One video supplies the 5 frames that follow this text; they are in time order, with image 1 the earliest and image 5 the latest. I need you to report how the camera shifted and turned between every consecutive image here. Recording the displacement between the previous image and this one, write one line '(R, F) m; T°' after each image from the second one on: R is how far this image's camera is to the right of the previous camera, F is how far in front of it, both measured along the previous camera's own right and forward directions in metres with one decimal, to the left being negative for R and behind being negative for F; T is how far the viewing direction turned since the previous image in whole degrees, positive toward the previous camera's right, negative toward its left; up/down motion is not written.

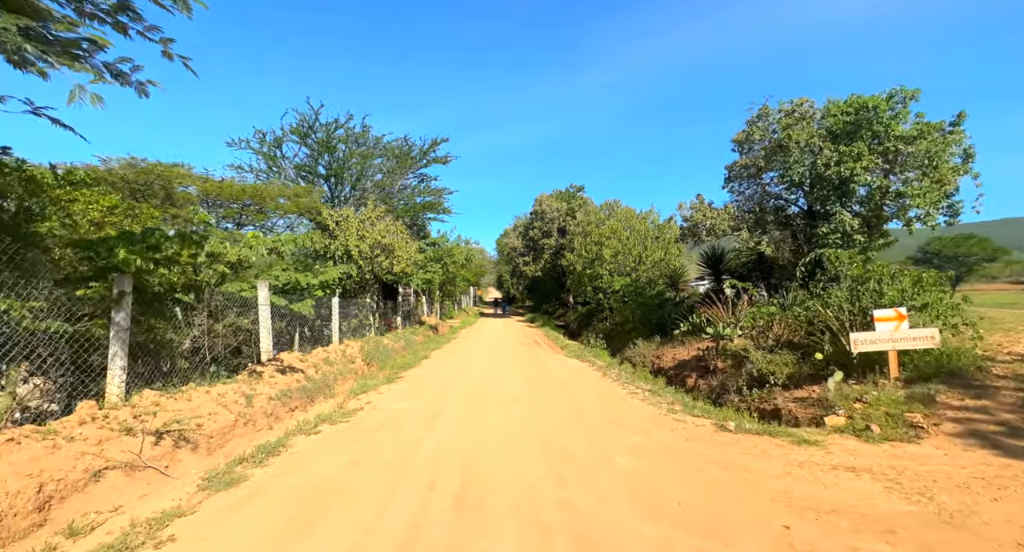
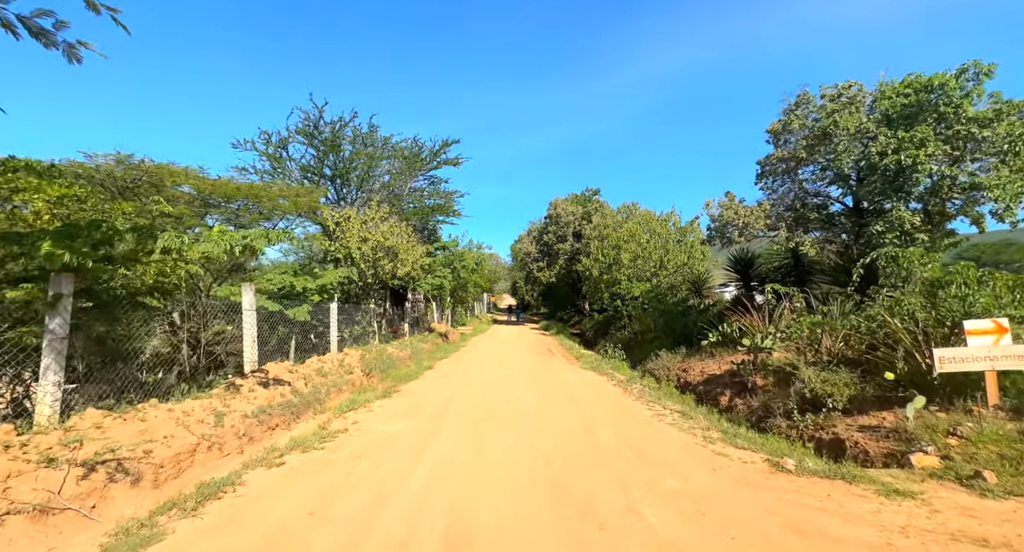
(+0.1, +0.9) m; -2°
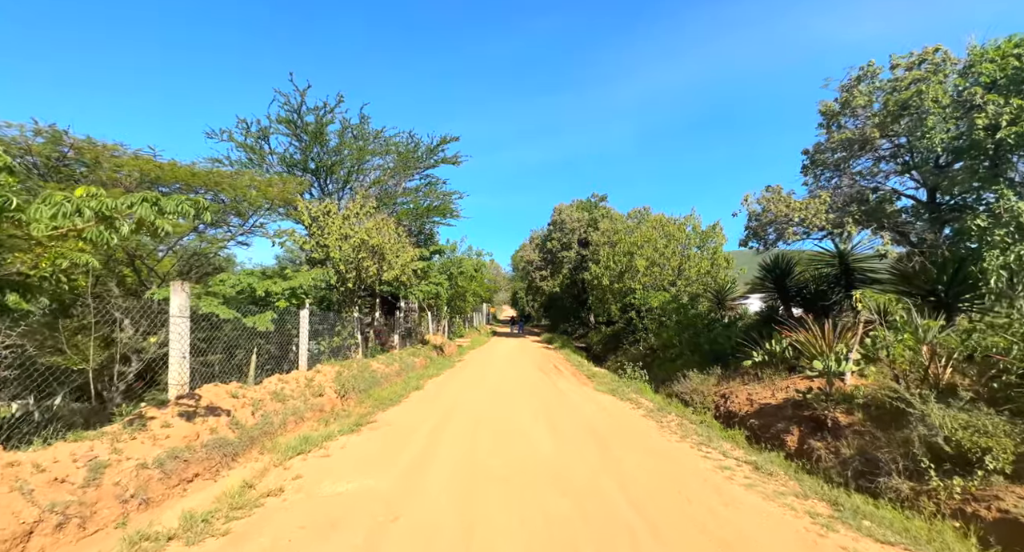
(-0.1, +1.7) m; 0°
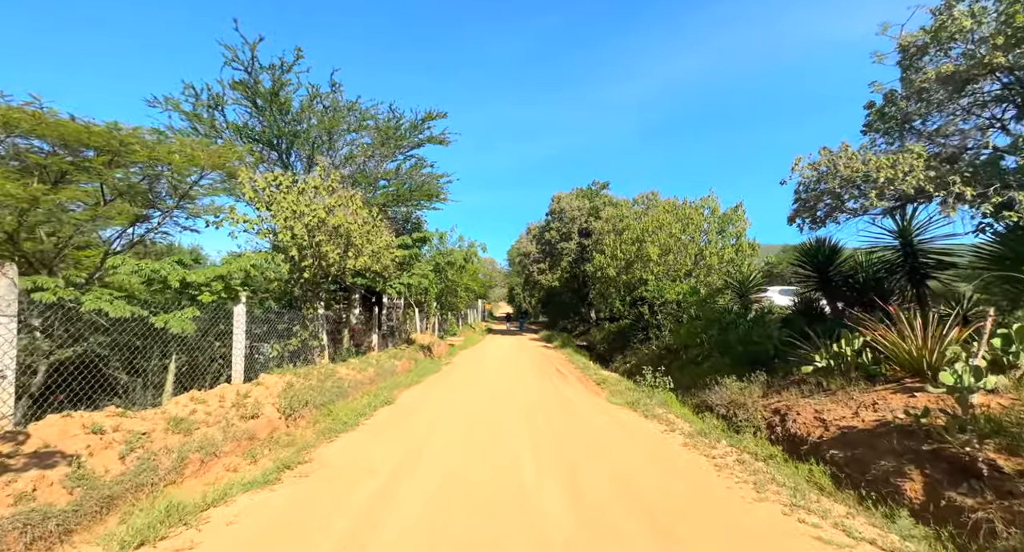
(+0.1, +2.0) m; 0°
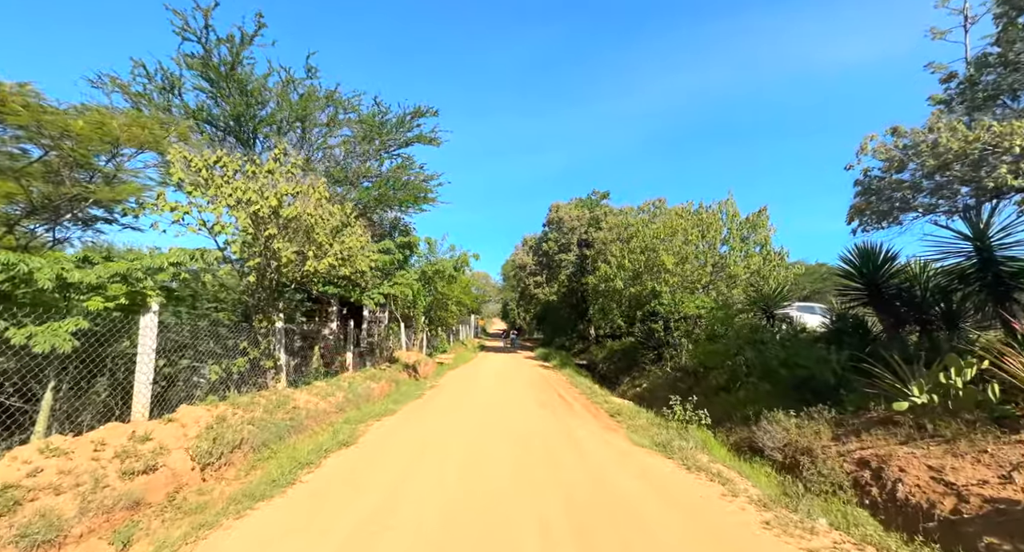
(-0.1, +1.7) m; +1°
